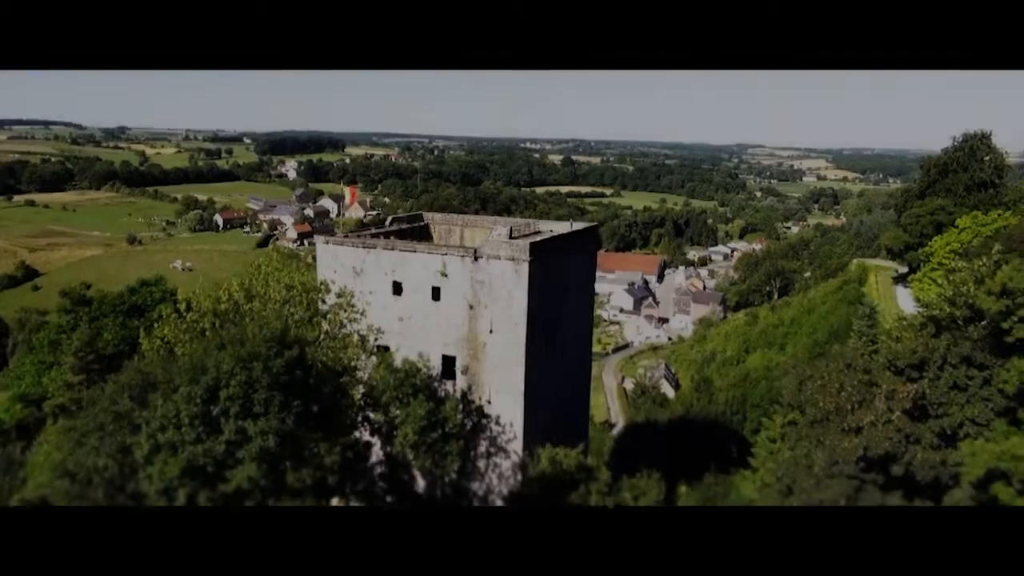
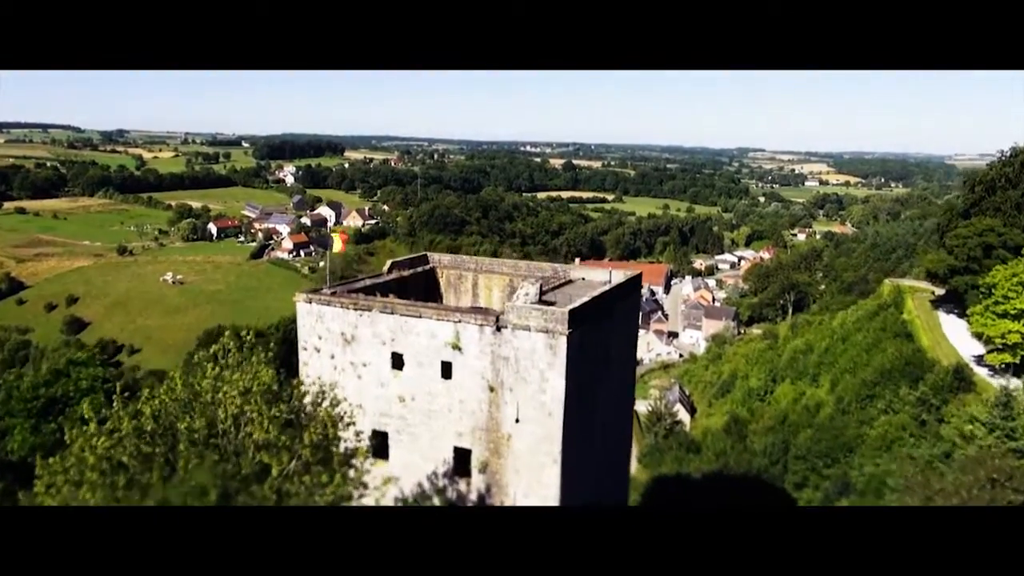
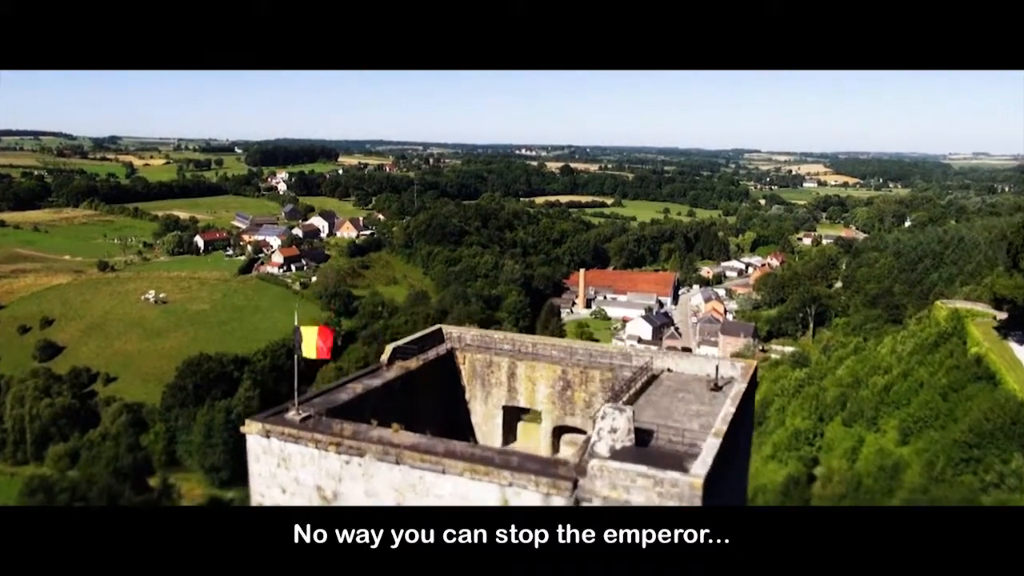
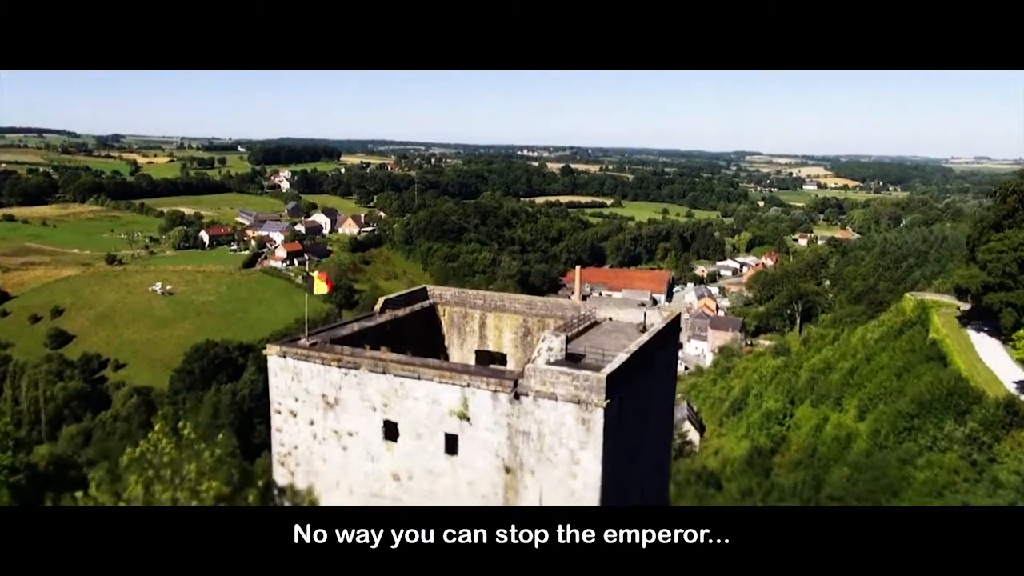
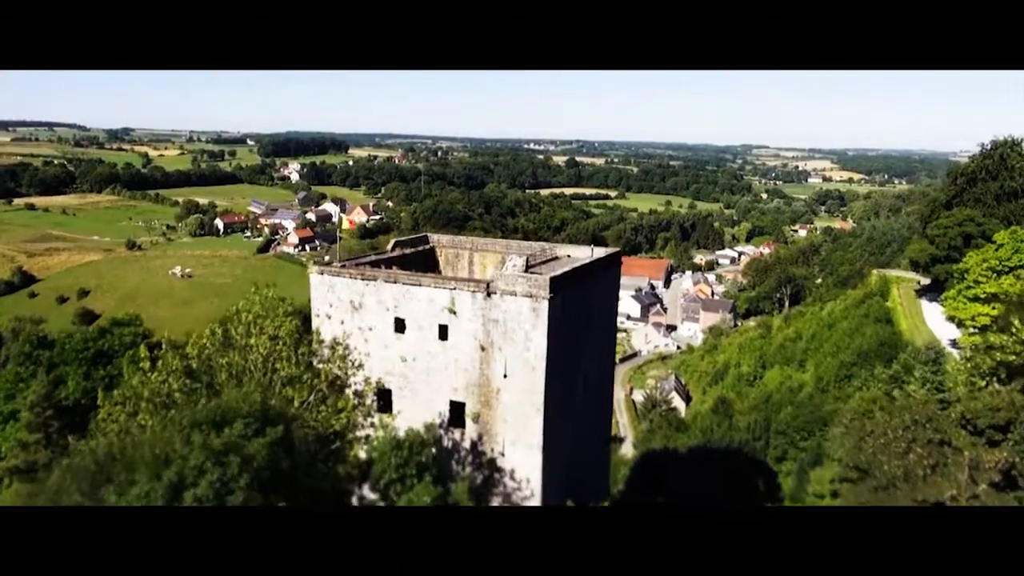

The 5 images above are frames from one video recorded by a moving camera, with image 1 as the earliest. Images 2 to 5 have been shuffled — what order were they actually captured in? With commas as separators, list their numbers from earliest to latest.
5, 2, 4, 3
